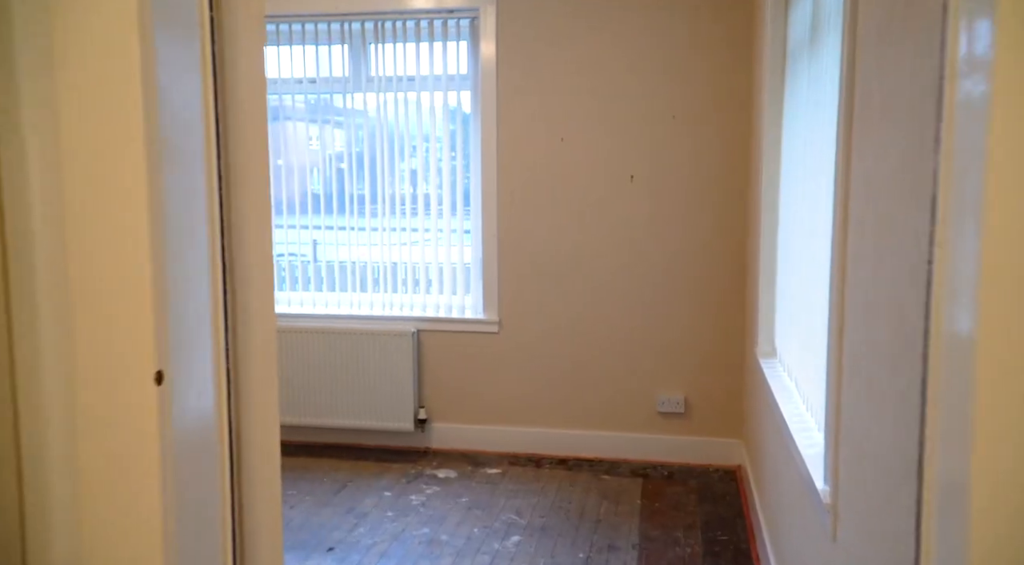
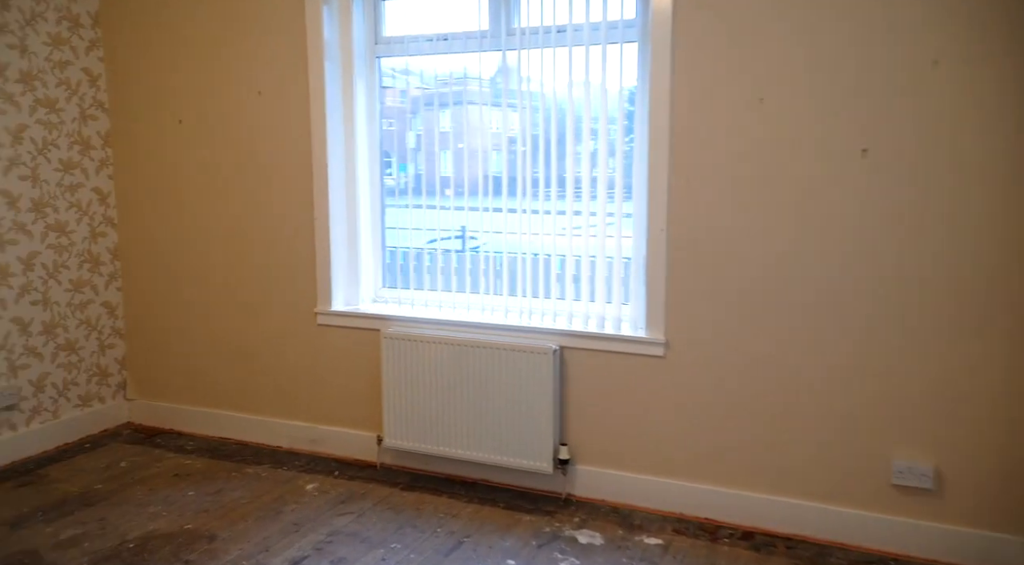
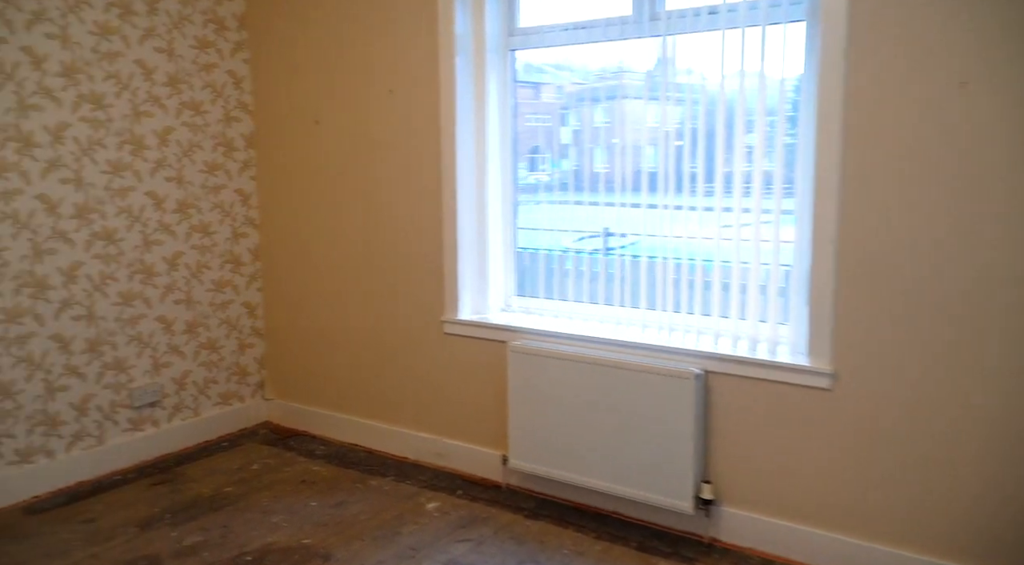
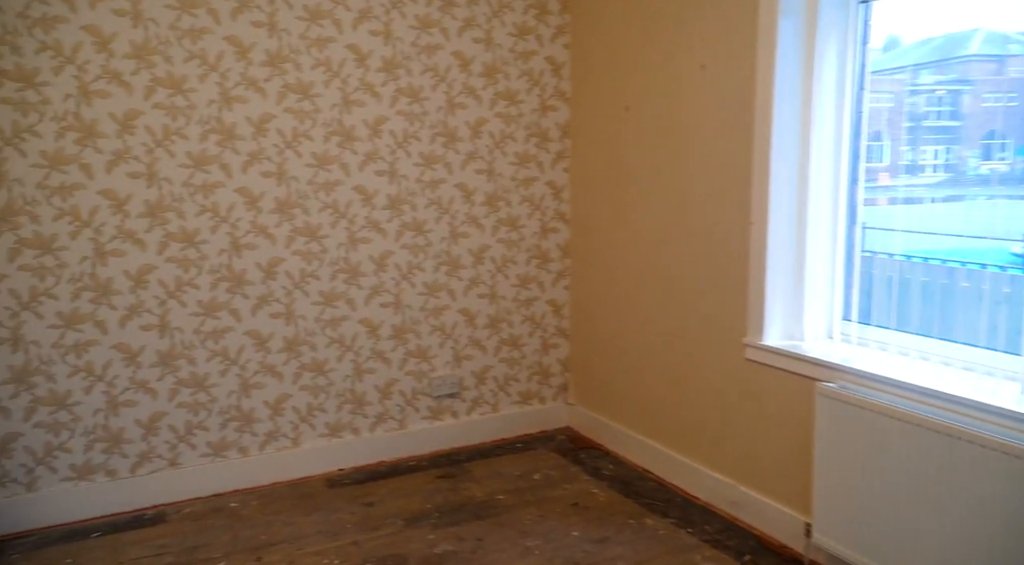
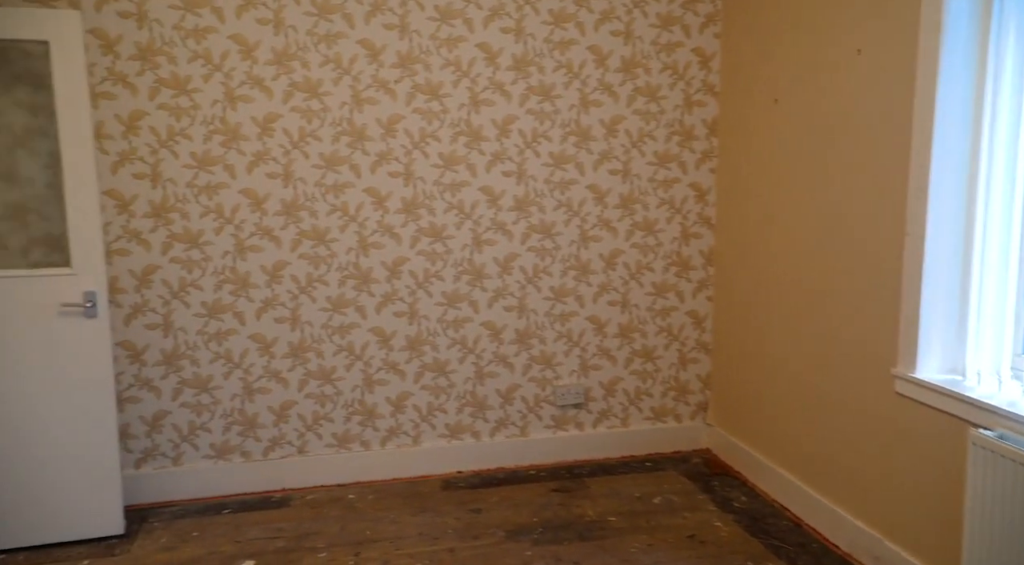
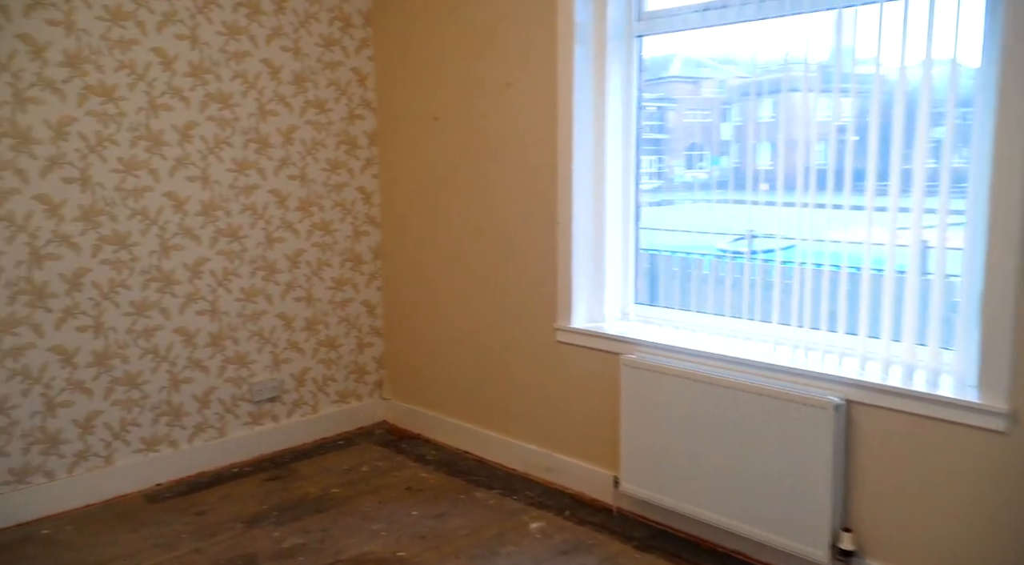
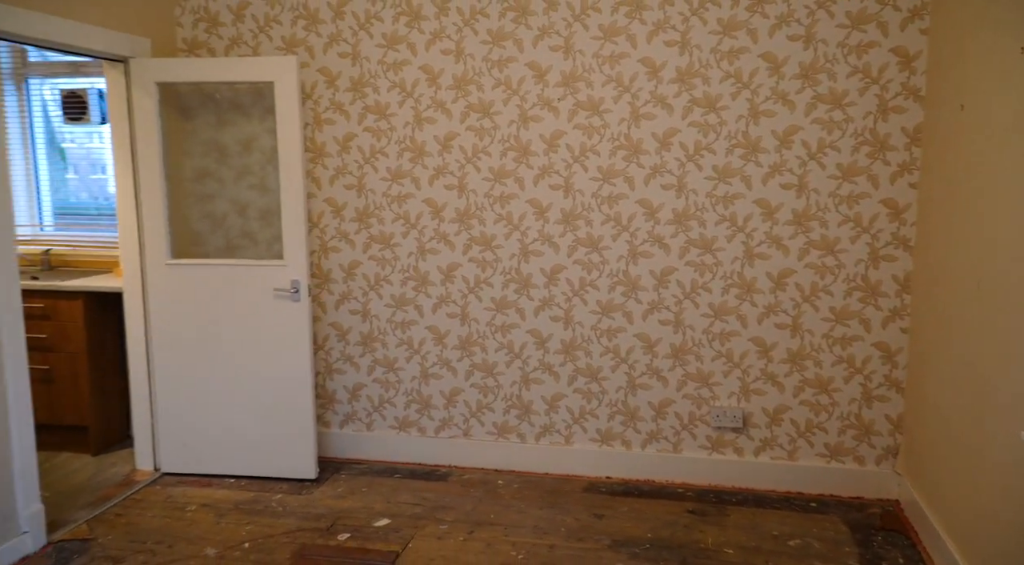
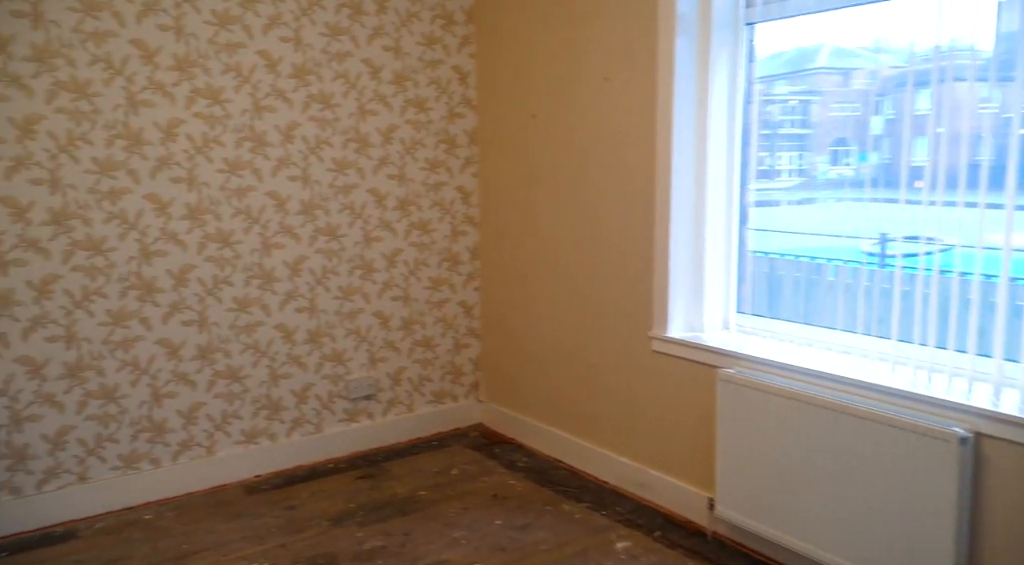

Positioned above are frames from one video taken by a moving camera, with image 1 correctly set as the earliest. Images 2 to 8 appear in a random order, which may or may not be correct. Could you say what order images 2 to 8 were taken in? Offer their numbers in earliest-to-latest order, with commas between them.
2, 3, 6, 8, 4, 5, 7
